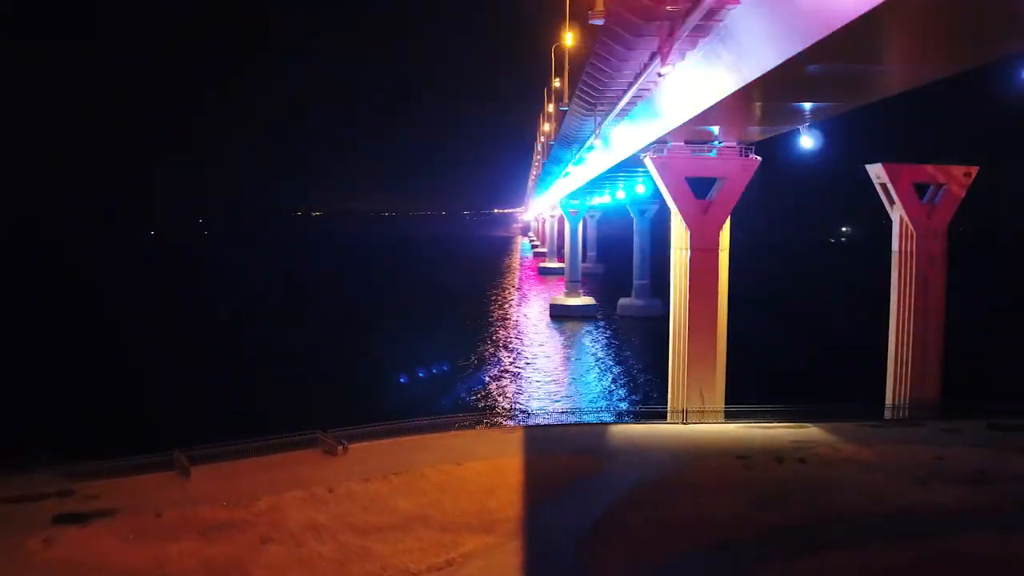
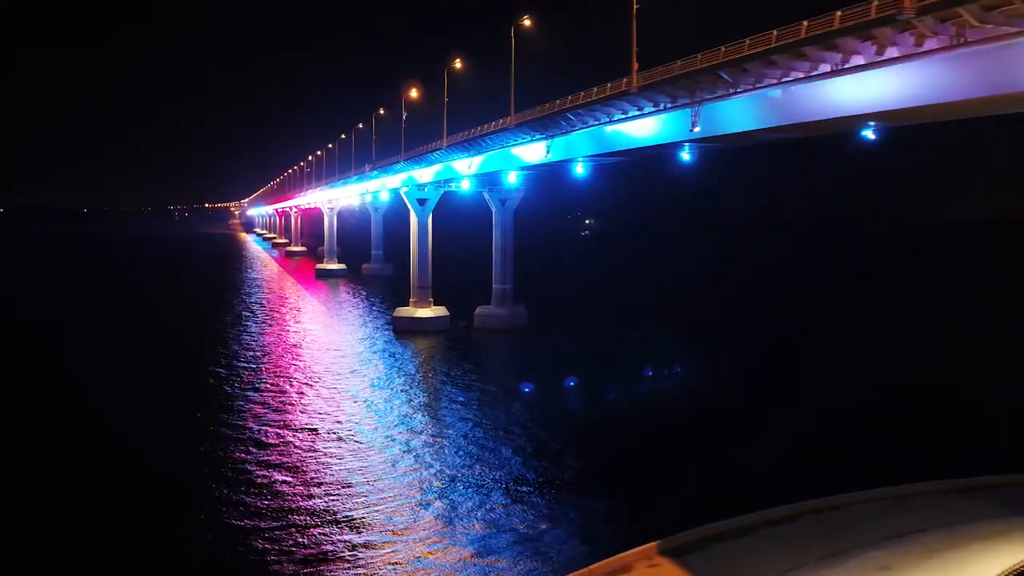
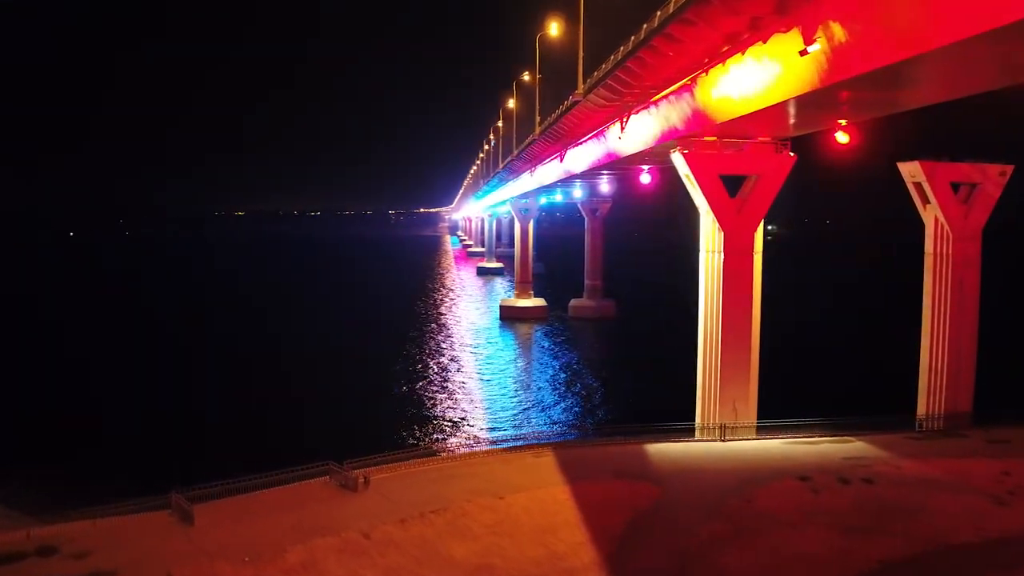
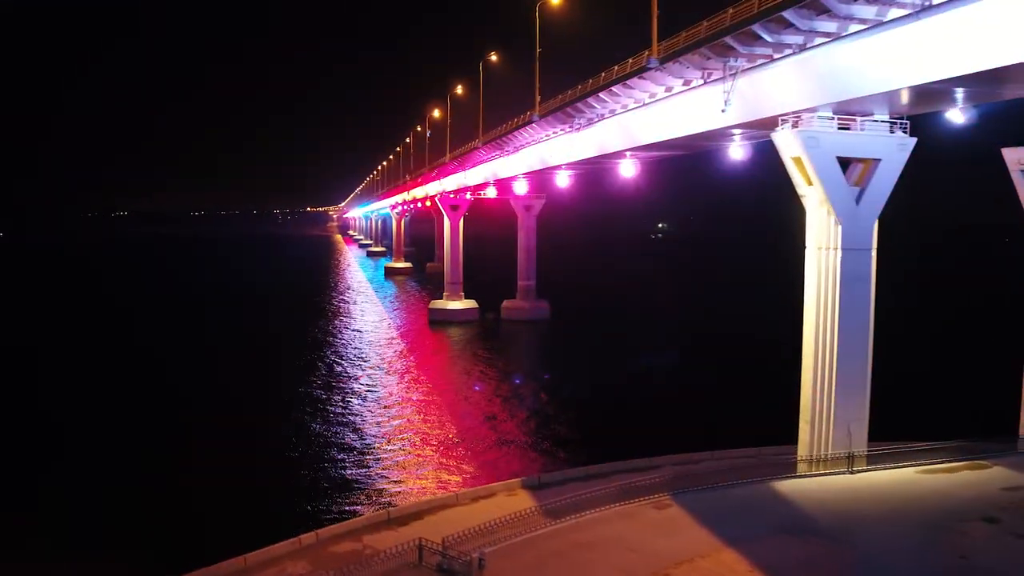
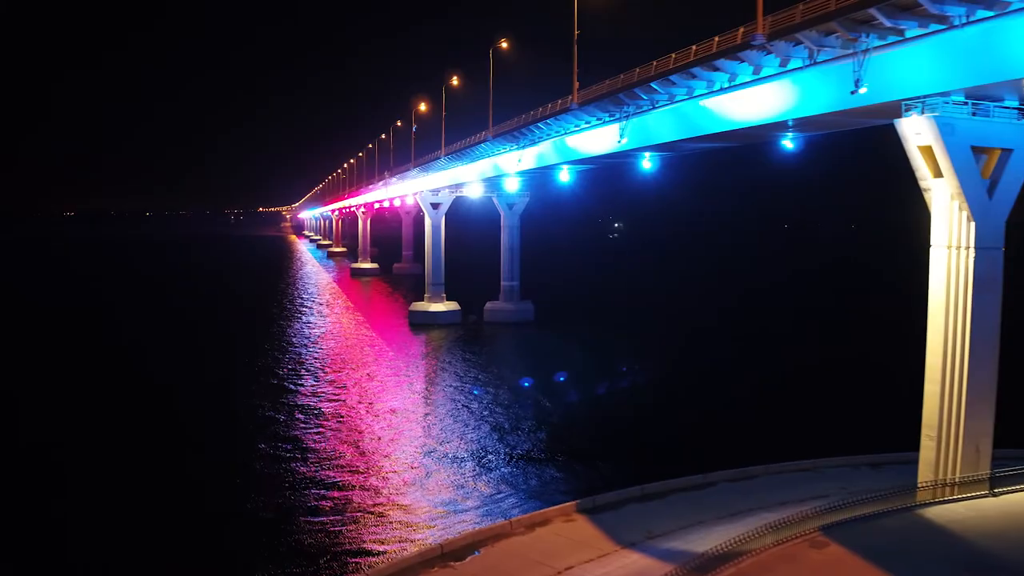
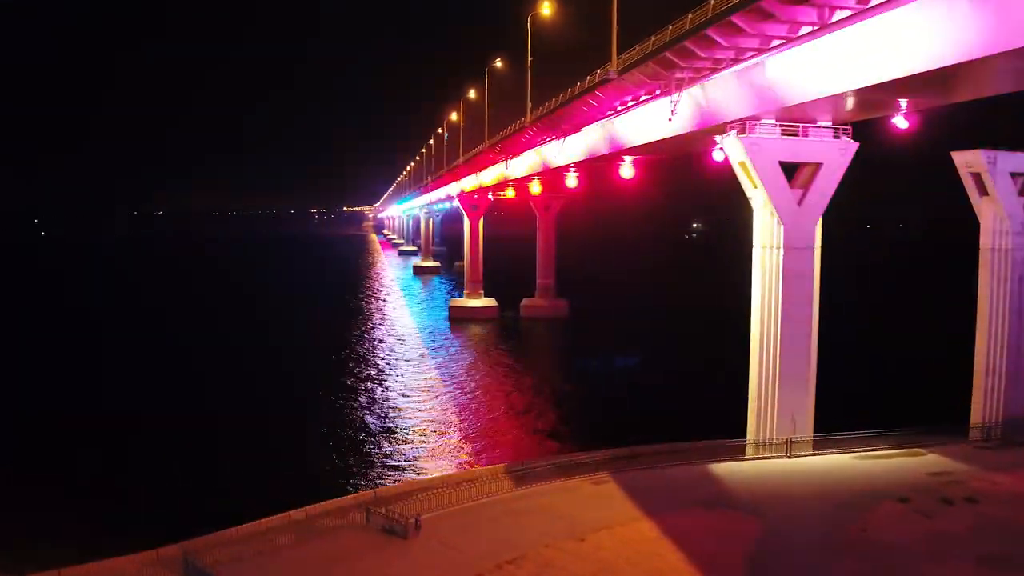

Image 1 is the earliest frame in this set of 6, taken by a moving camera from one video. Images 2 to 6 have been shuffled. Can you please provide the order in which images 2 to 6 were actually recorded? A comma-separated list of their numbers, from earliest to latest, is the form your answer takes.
3, 6, 4, 5, 2
